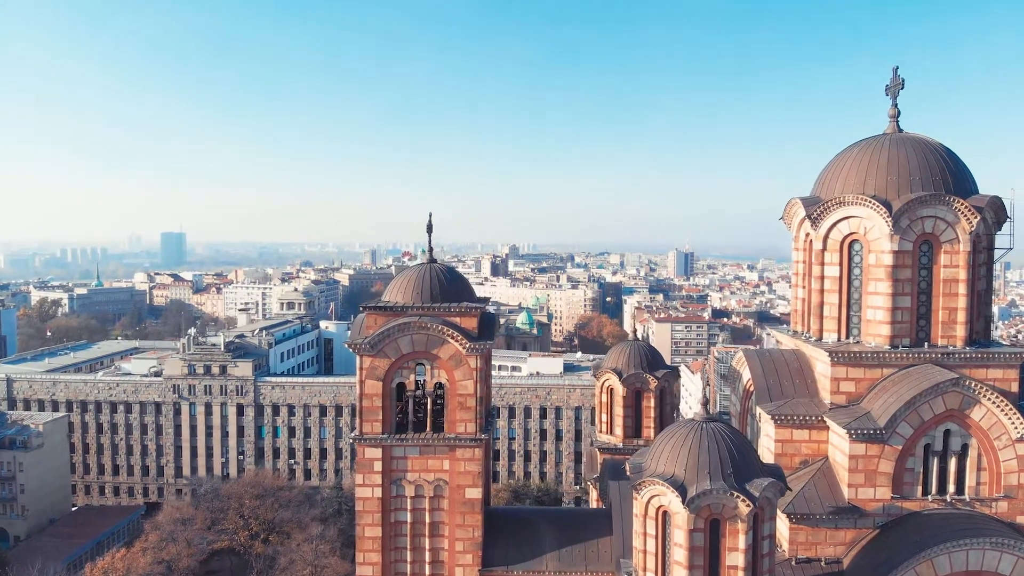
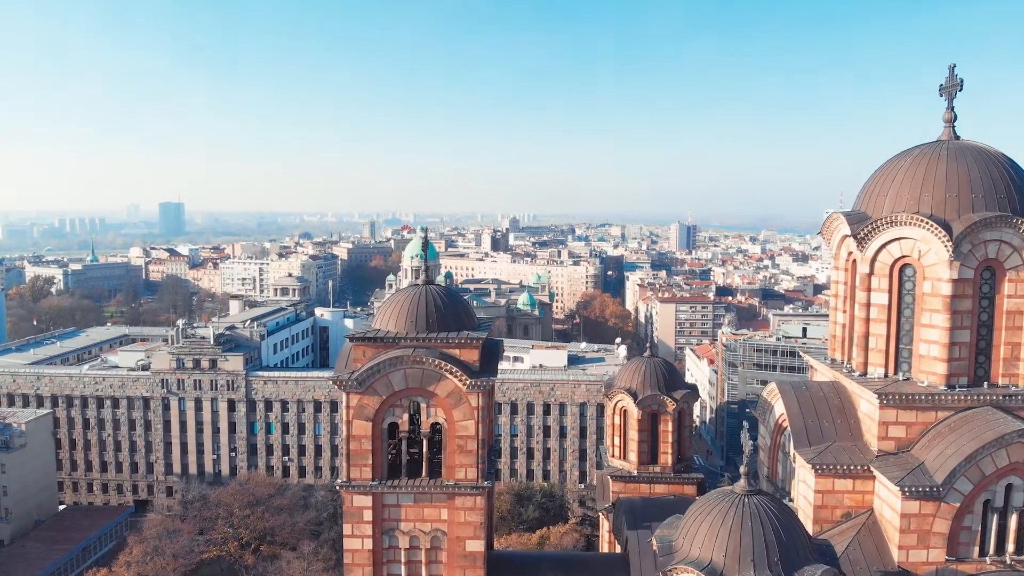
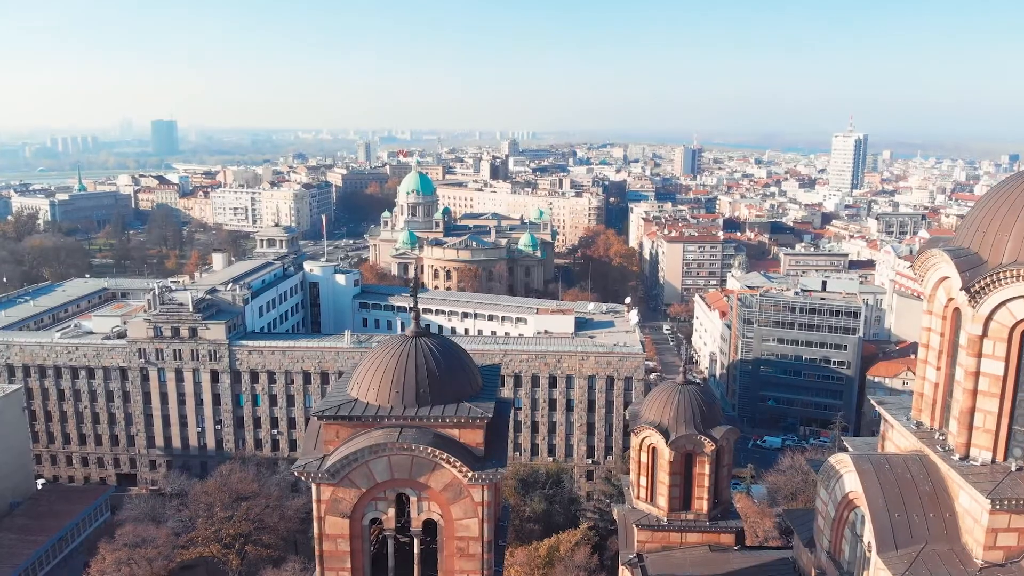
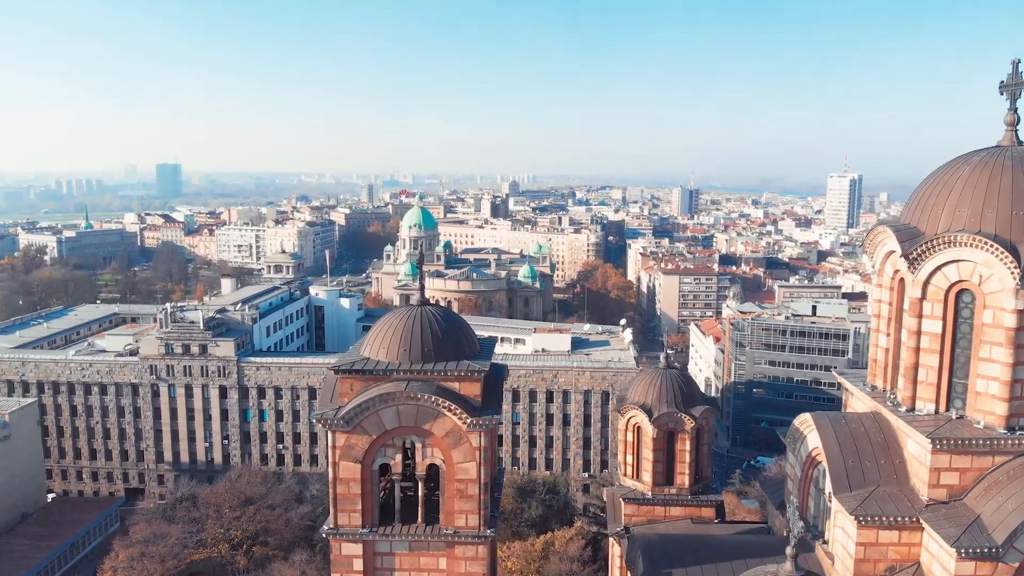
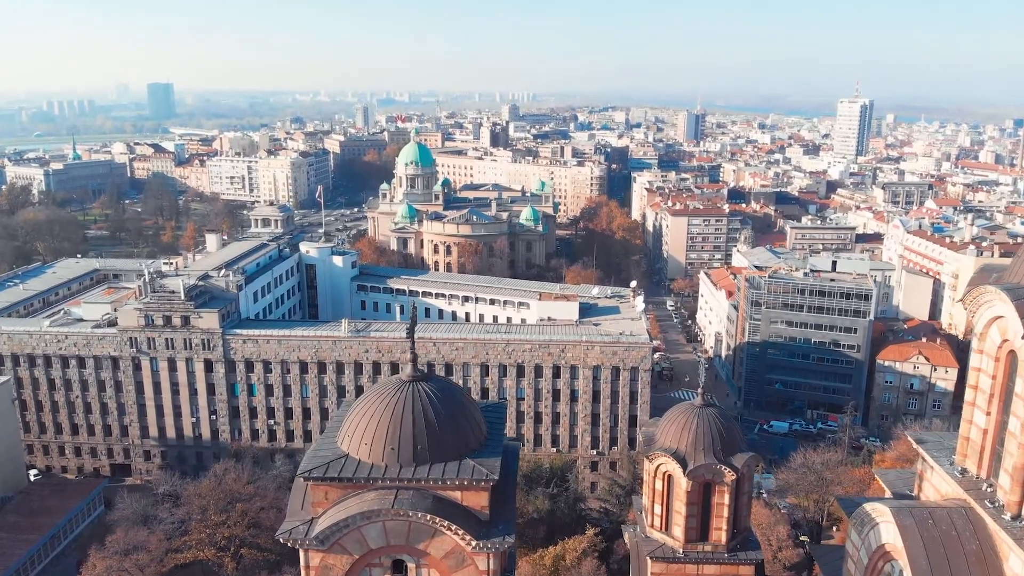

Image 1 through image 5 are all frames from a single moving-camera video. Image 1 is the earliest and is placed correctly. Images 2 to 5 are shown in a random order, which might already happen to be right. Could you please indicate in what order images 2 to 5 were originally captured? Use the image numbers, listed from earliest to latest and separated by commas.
2, 4, 3, 5
